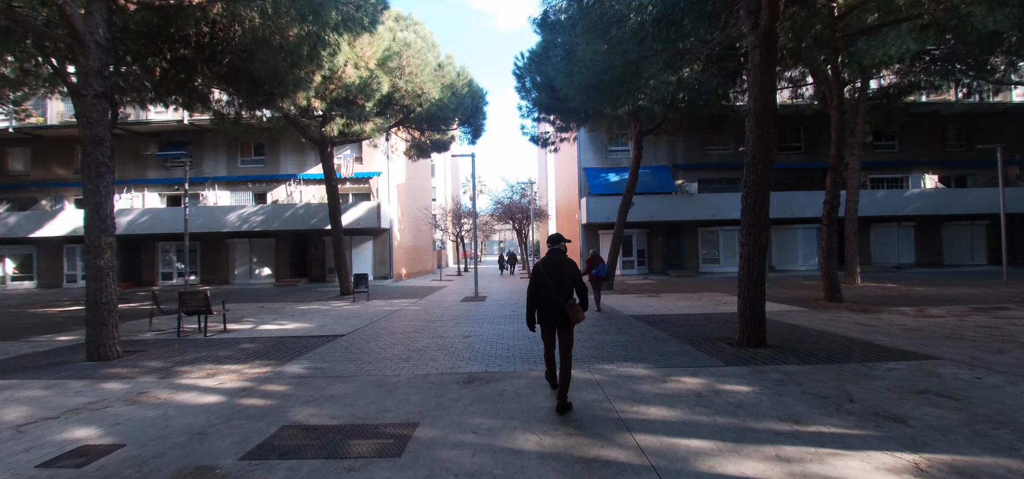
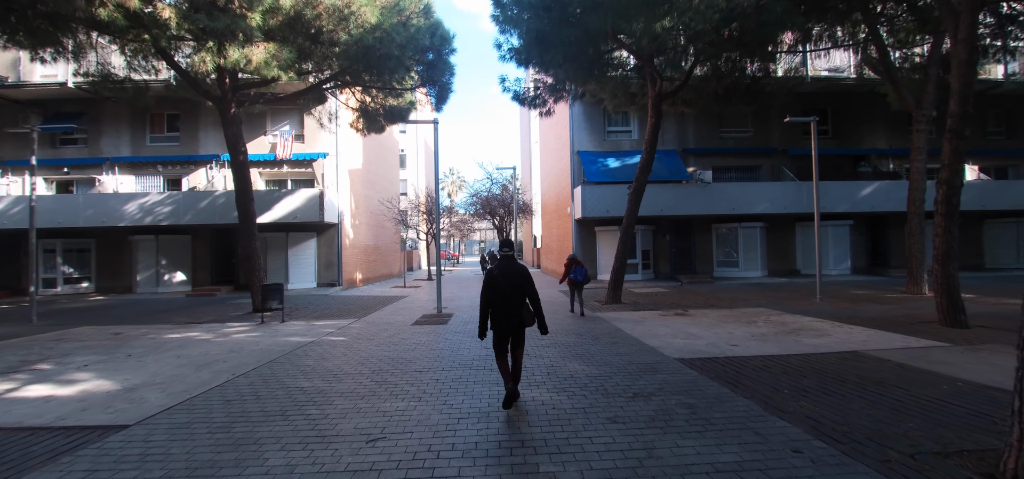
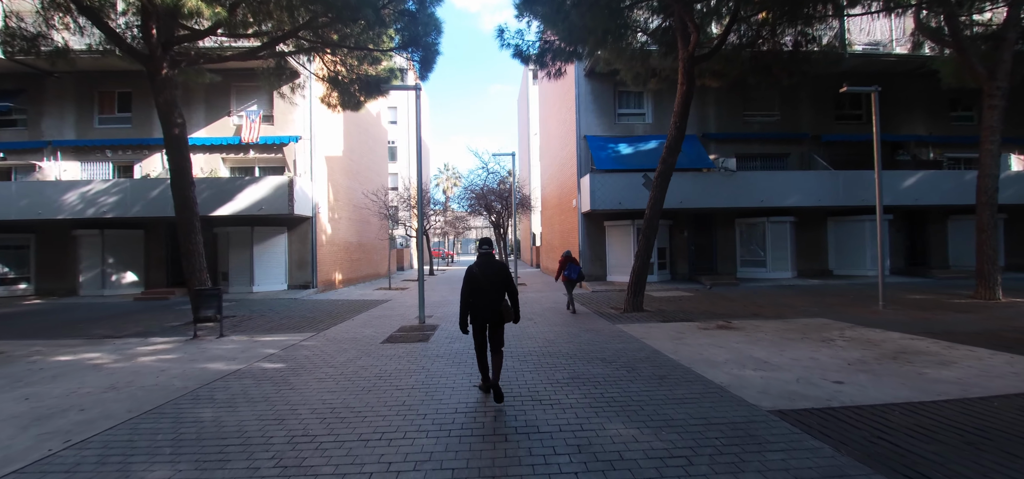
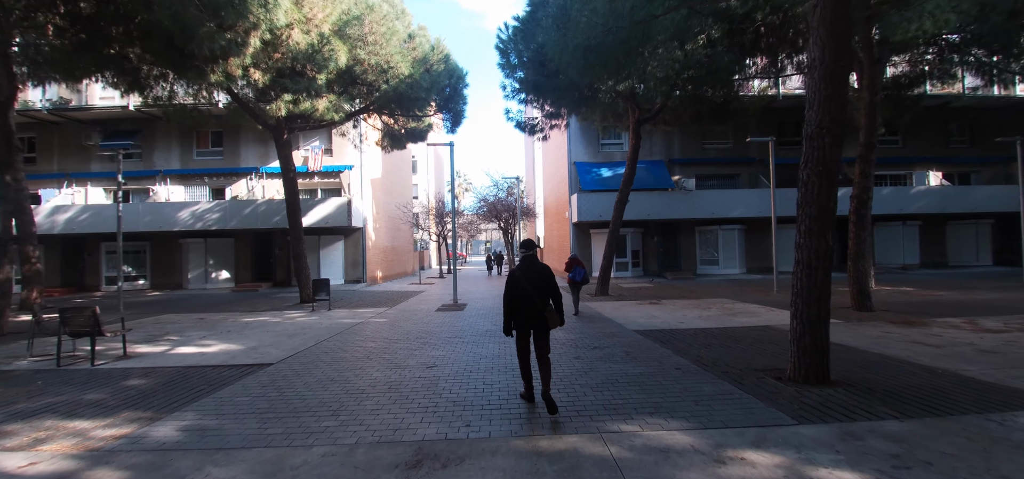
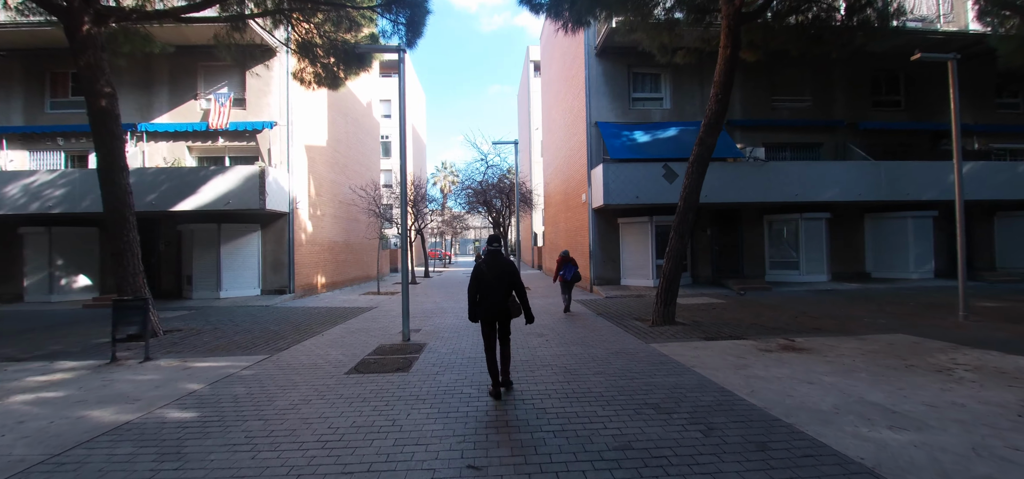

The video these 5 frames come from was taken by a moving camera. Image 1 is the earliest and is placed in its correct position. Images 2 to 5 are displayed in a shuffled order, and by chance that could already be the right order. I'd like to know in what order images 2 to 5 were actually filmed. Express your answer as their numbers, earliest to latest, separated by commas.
4, 2, 3, 5
